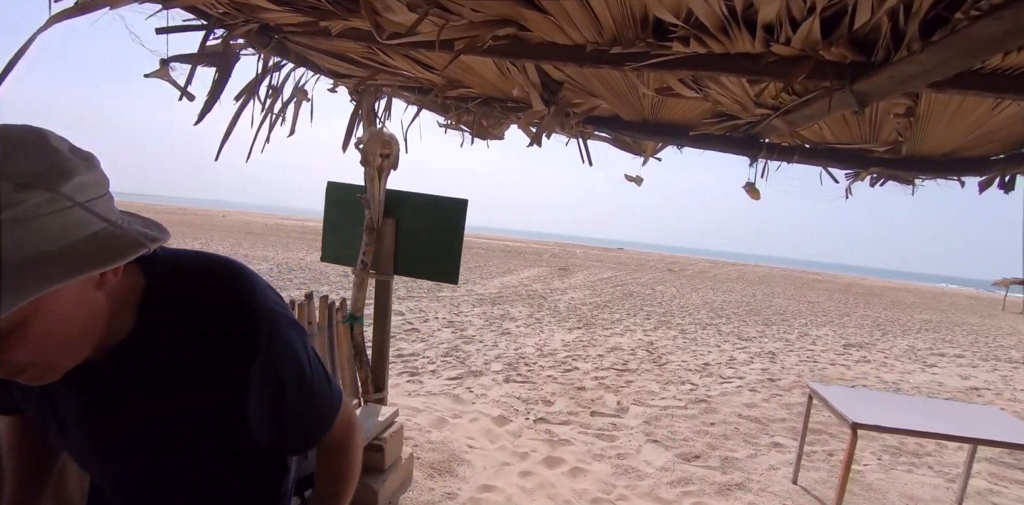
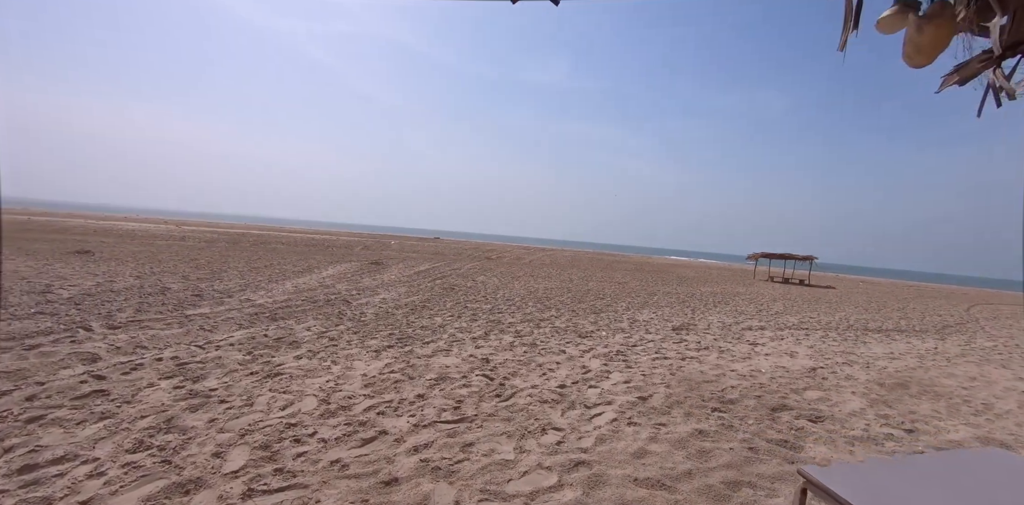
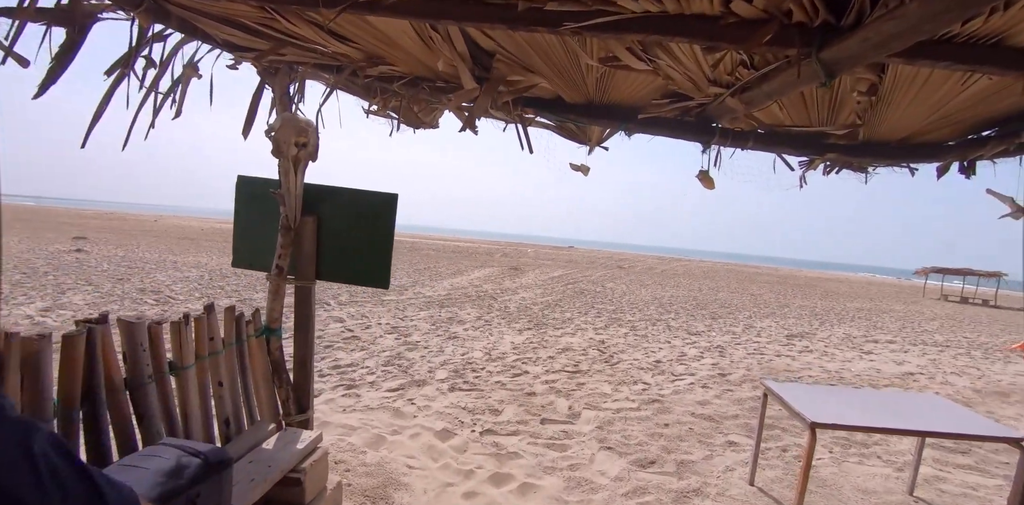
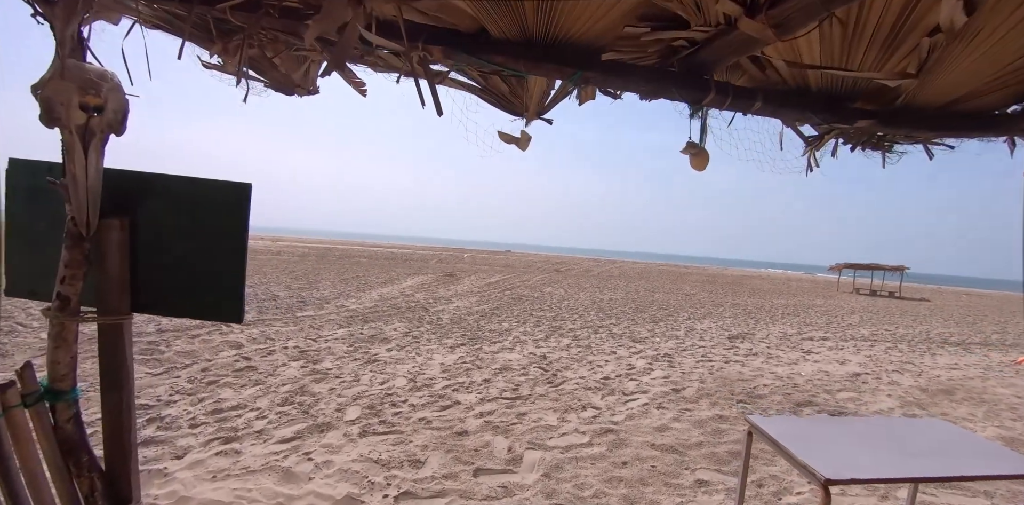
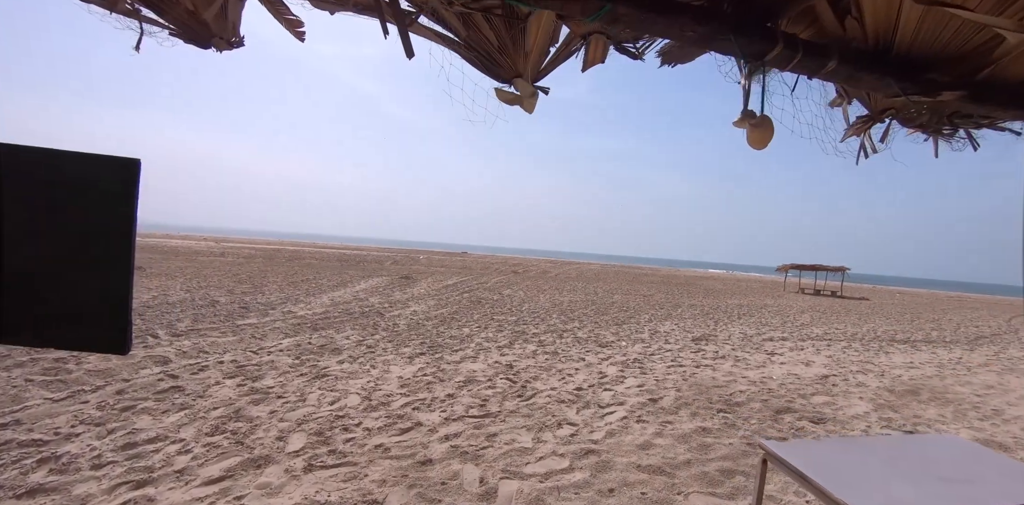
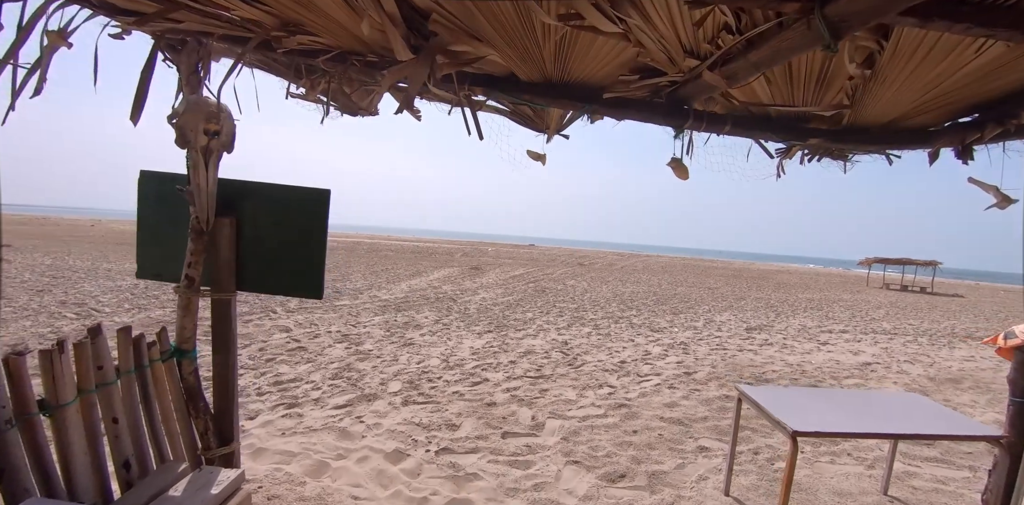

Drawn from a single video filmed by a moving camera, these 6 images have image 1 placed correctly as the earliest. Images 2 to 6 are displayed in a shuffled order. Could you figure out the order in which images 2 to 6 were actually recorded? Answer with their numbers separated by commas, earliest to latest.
3, 6, 4, 5, 2
